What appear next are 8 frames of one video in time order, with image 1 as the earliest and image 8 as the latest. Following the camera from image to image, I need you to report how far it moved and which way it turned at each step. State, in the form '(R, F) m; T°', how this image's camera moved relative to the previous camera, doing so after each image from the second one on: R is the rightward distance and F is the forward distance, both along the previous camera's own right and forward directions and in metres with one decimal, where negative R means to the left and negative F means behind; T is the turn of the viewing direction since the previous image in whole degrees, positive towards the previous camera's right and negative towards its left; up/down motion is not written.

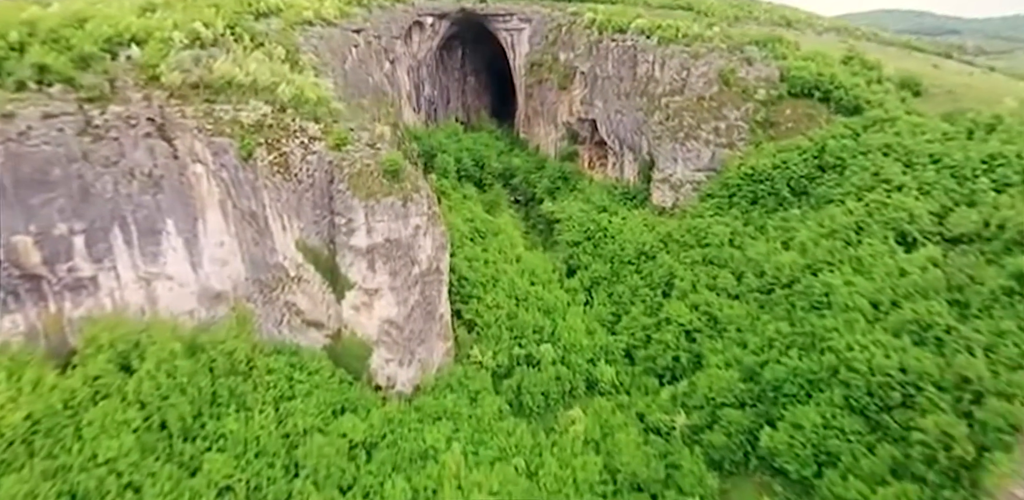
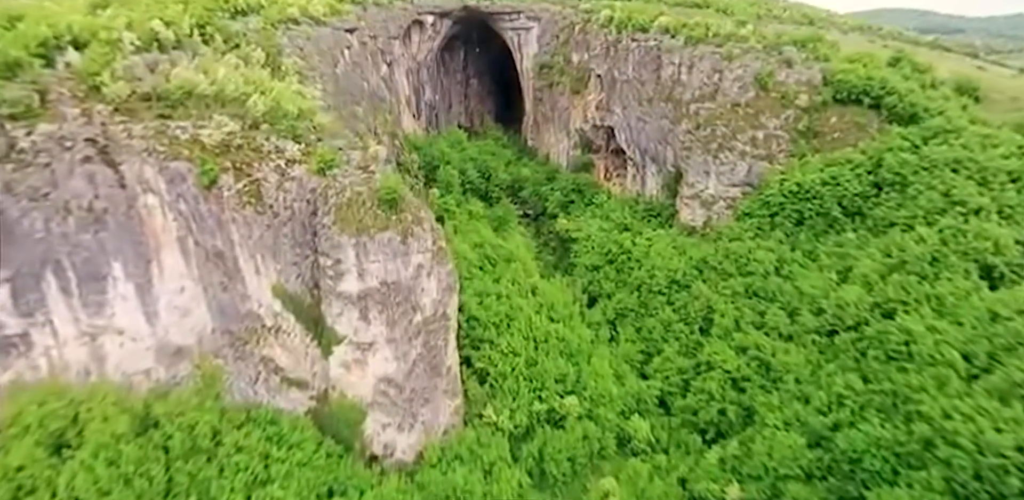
(-0.3, +1.6) m; 0°
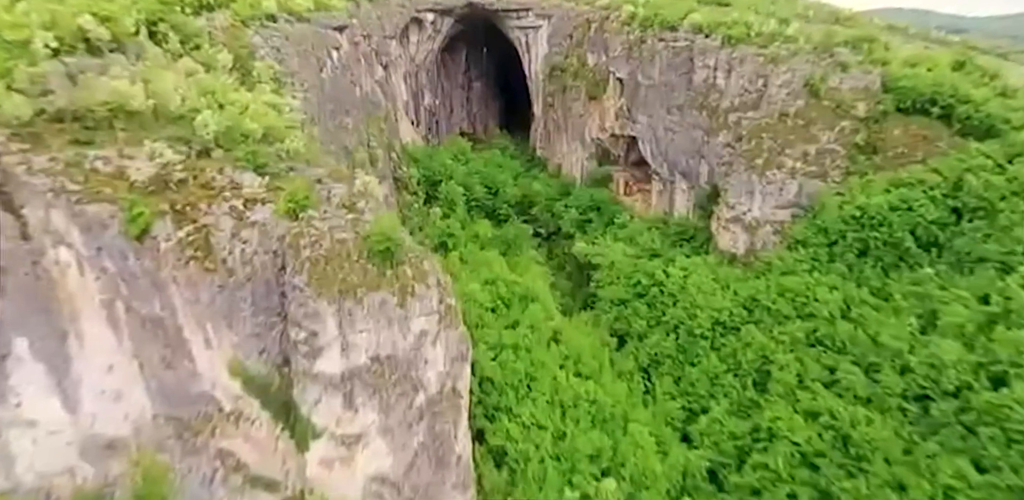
(-0.3, +1.8) m; 0°
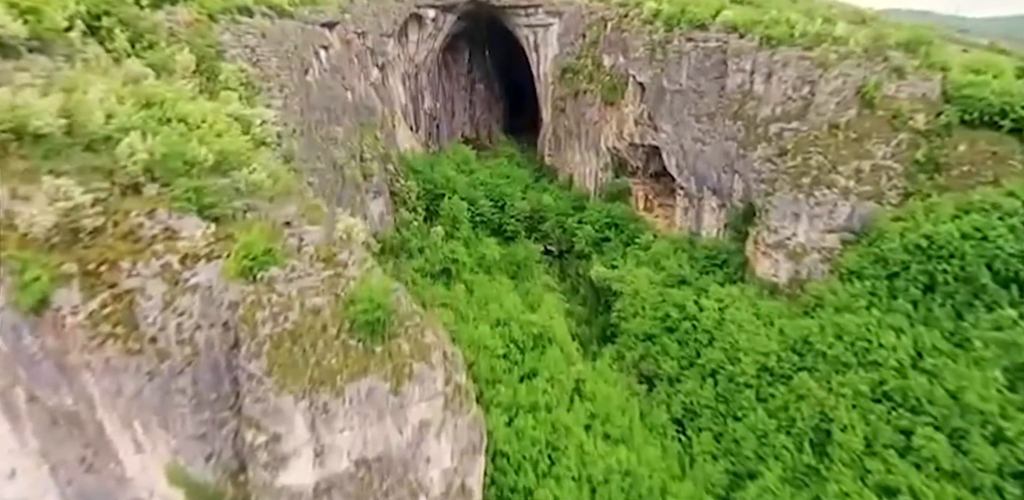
(-0.3, +1.4) m; 0°
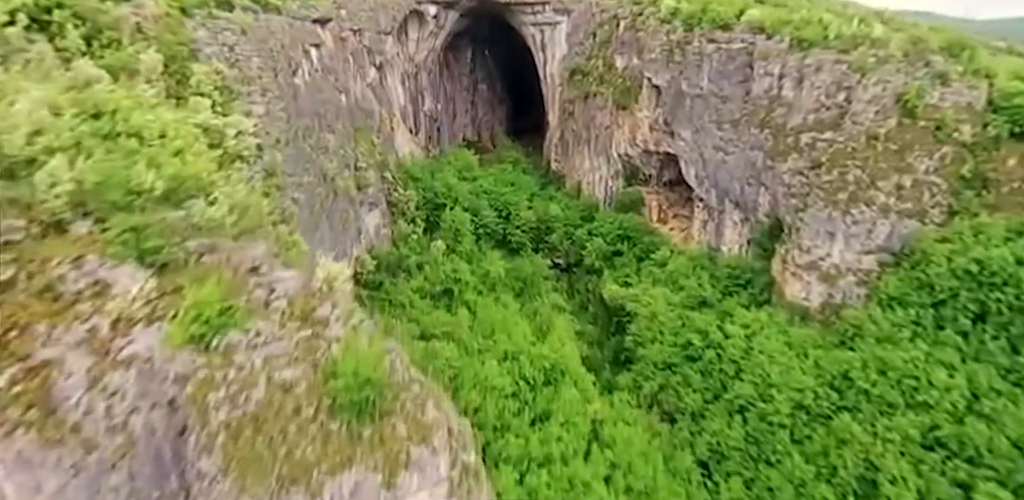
(-0.2, +0.9) m; 0°
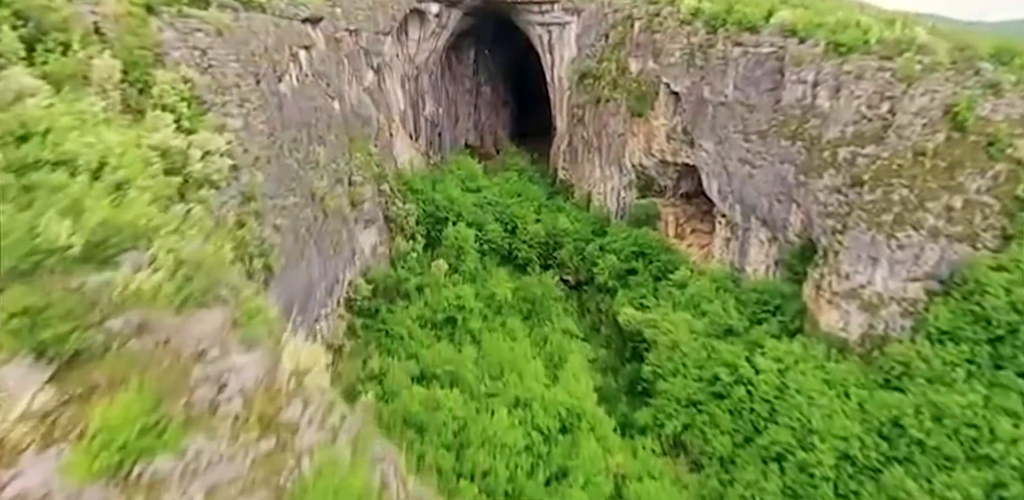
(-0.2, +0.9) m; 0°
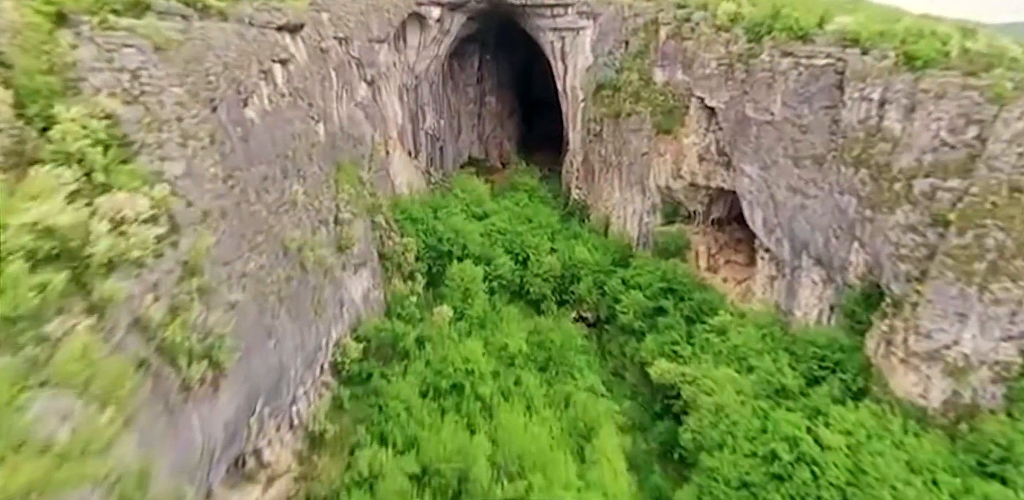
(-0.2, +1.4) m; 0°
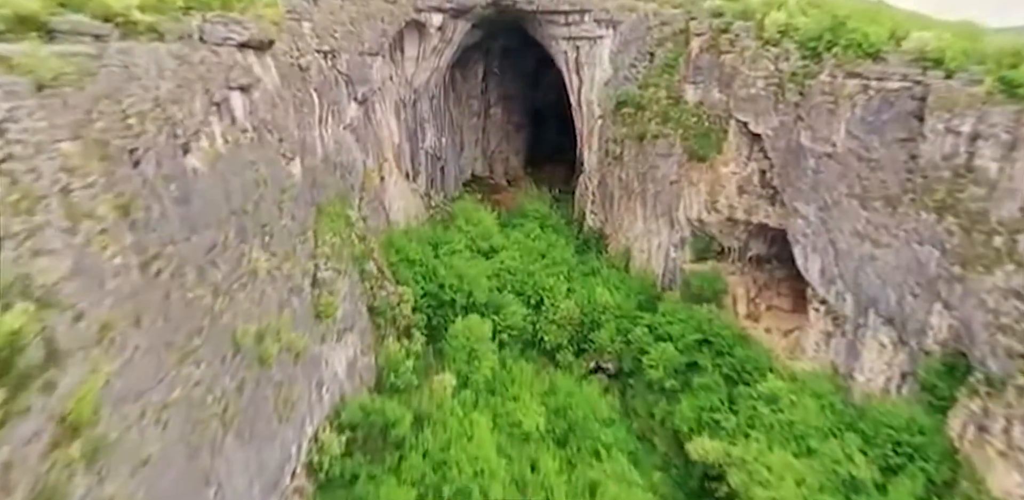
(-0.2, +1.4) m; 0°
